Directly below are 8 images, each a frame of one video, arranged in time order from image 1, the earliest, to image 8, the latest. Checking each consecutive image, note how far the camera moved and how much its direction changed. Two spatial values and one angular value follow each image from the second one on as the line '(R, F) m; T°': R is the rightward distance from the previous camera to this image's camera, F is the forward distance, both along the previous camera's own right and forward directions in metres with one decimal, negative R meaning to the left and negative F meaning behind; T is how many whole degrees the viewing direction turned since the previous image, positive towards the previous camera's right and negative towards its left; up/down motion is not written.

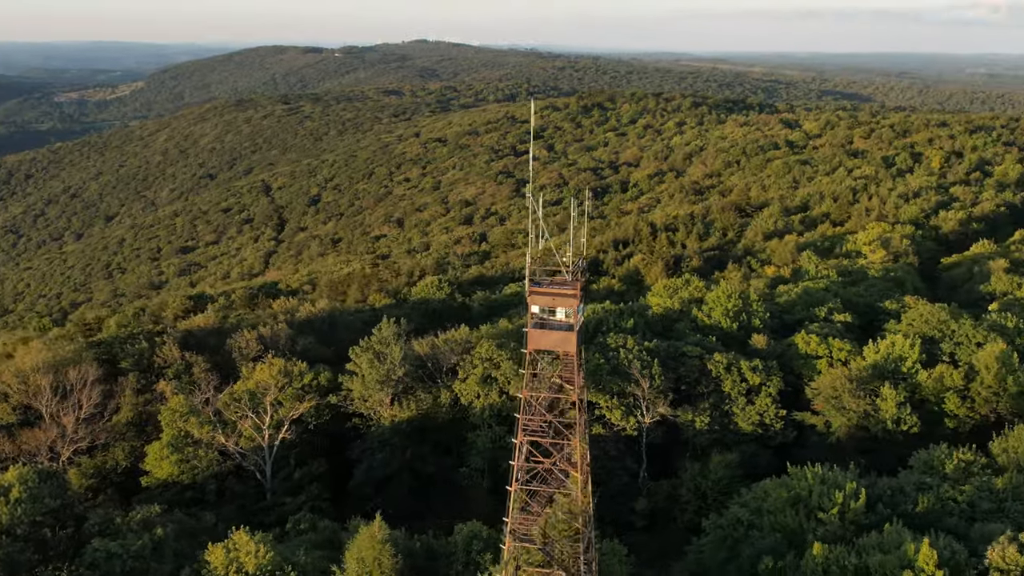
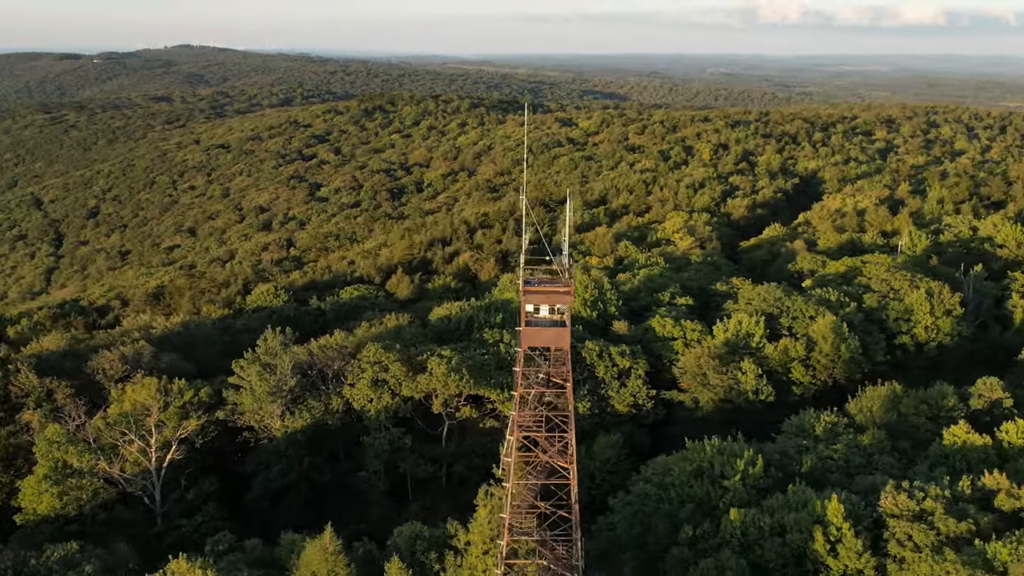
(-3.6, +0.5) m; +14°
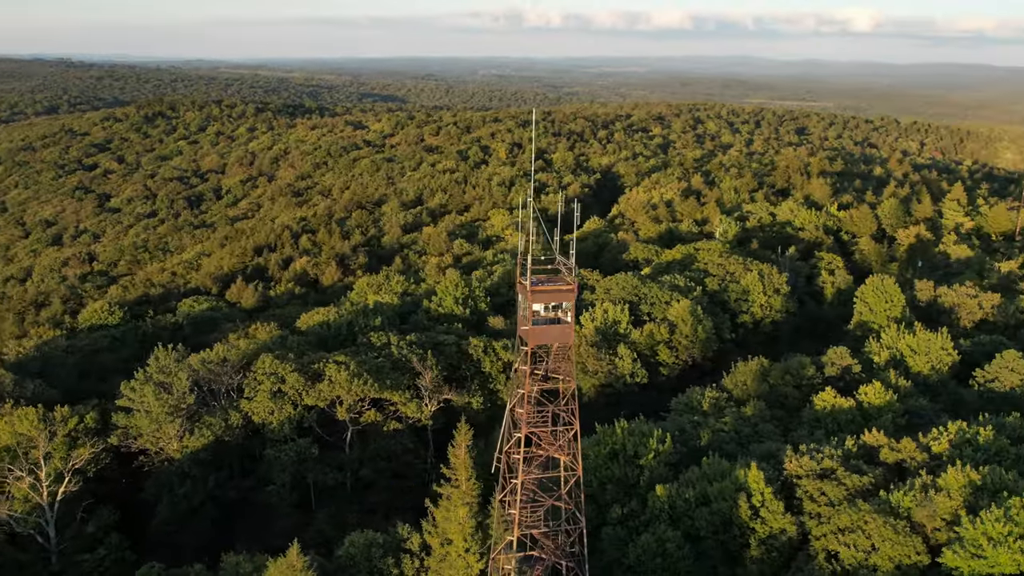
(-3.8, +0.3) m; +14°
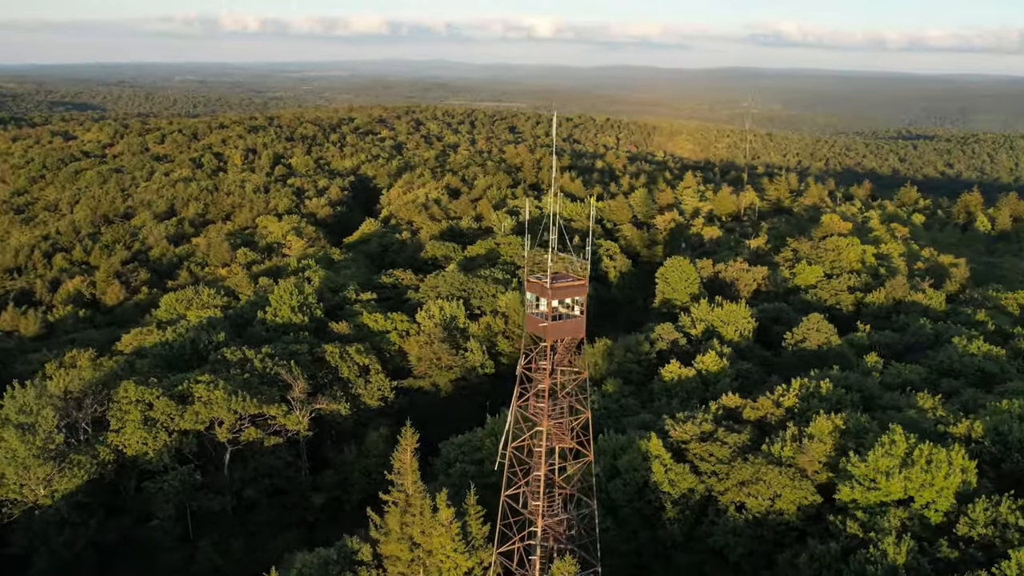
(-5.3, +0.6) m; +18°
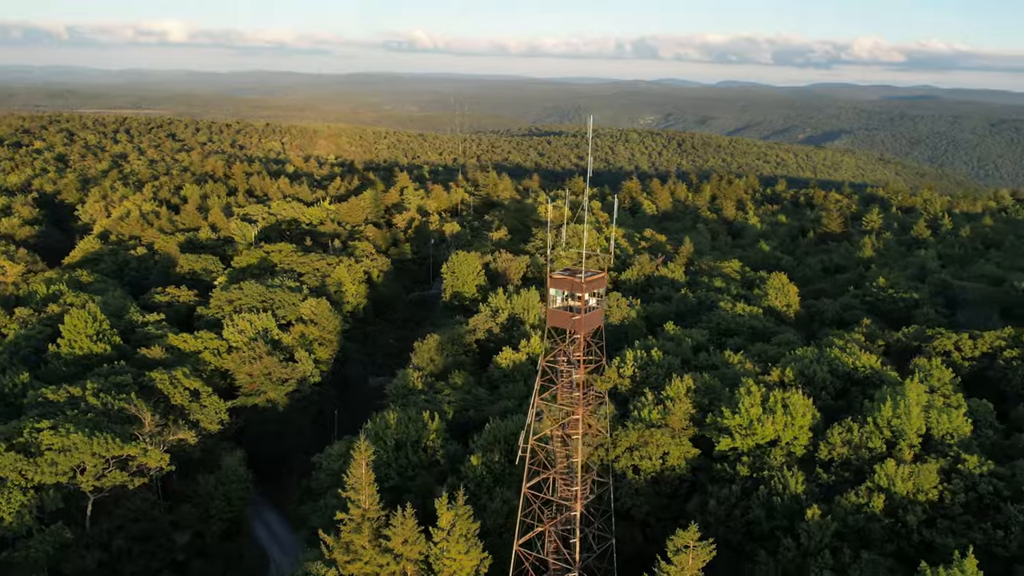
(-6.6, +1.1) m; +22°
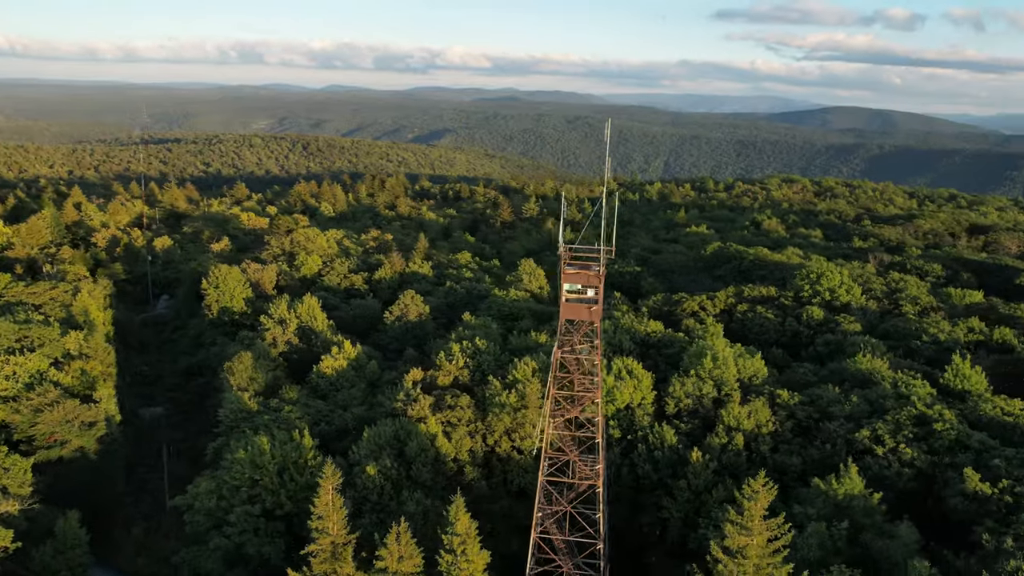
(-6.9, +1.5) m; +23°
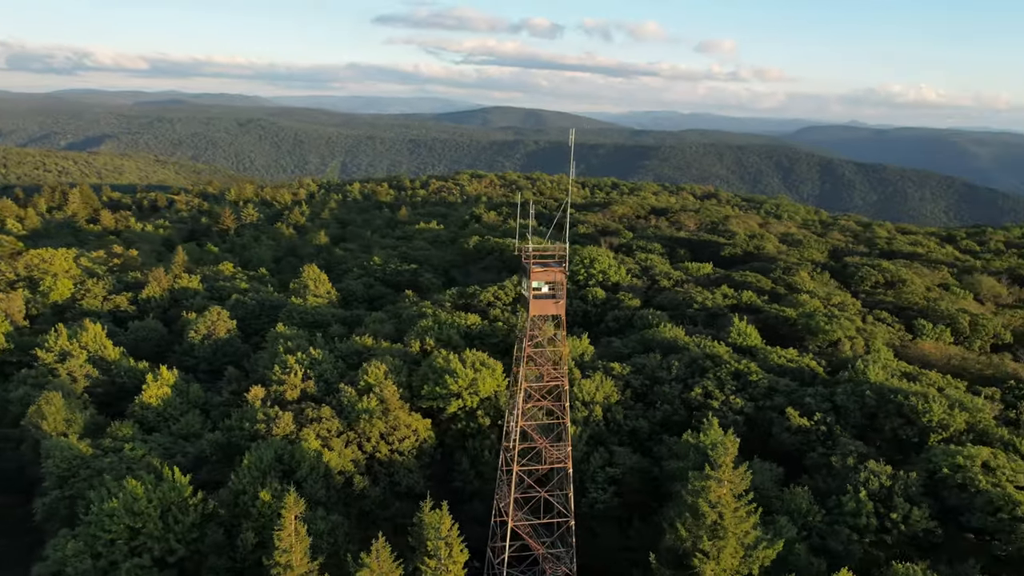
(-5.1, +1.2) m; +19°
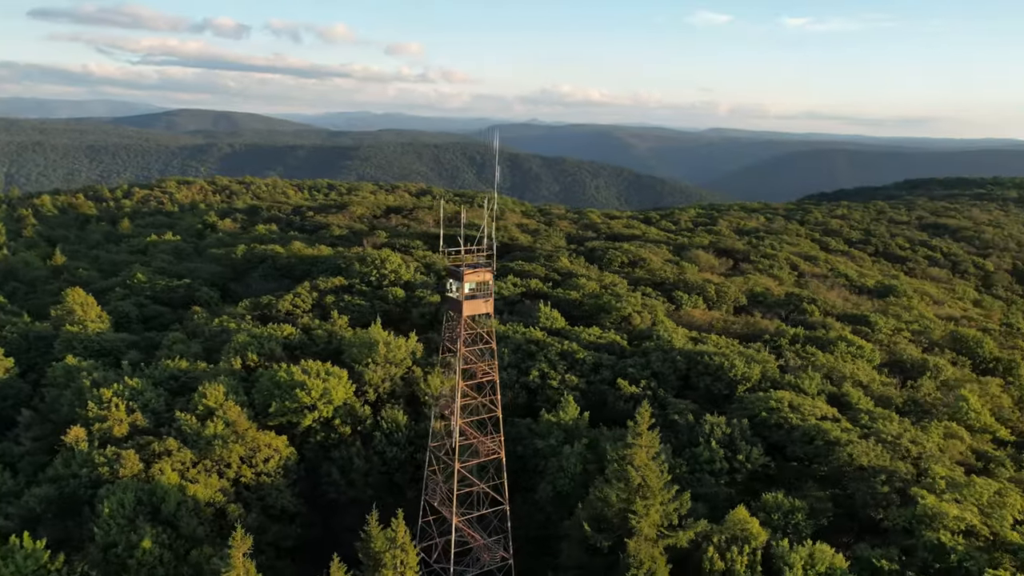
(-3.9, +1.4) m; +17°
